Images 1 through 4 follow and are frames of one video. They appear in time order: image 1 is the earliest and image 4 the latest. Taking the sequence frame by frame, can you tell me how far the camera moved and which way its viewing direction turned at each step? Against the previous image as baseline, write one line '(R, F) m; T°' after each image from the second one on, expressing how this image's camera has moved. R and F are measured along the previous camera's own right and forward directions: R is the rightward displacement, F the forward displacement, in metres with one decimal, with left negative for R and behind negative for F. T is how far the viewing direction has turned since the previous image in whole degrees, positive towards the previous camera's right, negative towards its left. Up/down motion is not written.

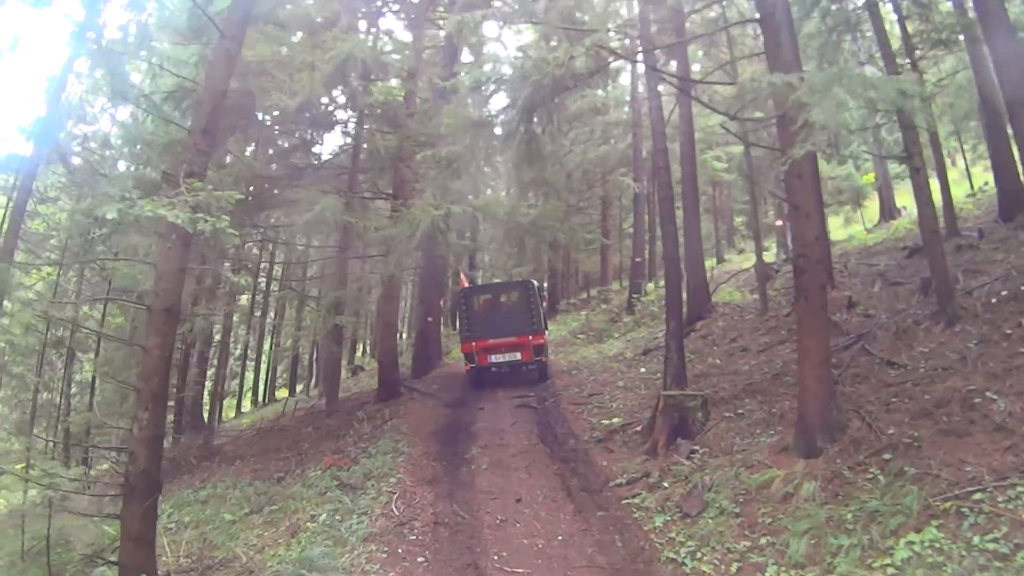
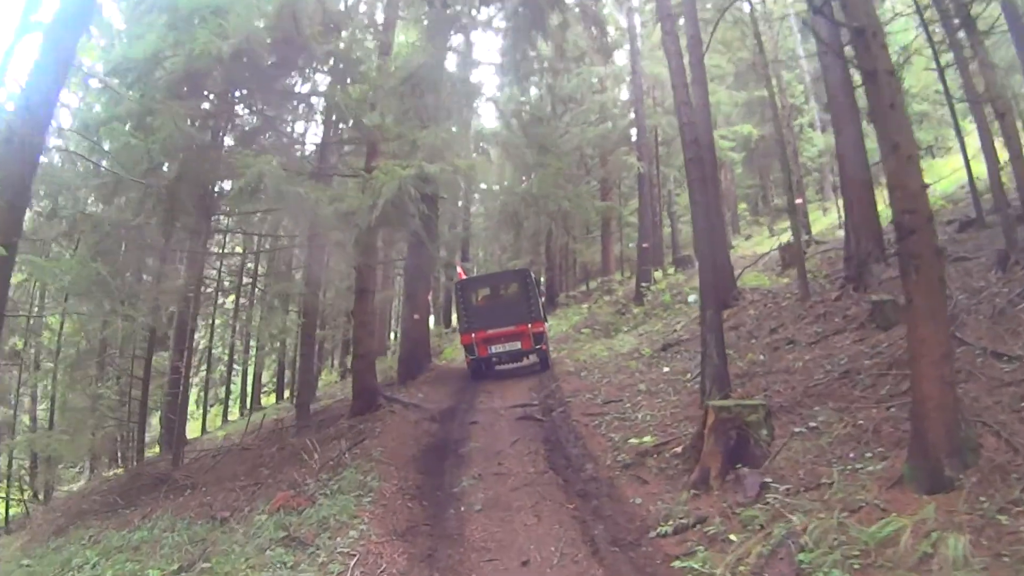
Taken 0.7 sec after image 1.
(0.0, +2.3) m; 0°
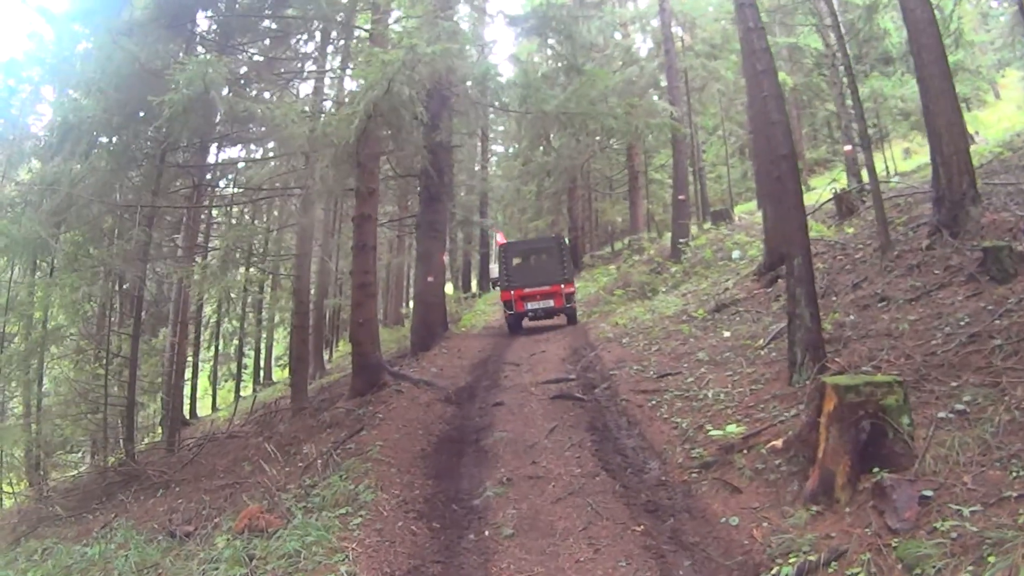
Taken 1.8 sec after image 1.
(-0.2, +2.0) m; -2°
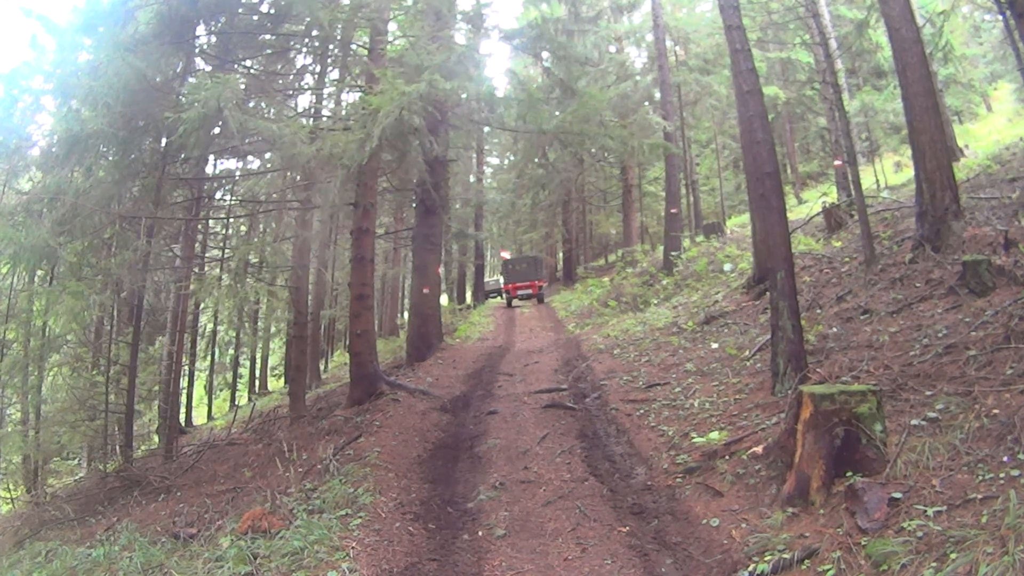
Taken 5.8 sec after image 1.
(0.0, -0.3) m; 0°
